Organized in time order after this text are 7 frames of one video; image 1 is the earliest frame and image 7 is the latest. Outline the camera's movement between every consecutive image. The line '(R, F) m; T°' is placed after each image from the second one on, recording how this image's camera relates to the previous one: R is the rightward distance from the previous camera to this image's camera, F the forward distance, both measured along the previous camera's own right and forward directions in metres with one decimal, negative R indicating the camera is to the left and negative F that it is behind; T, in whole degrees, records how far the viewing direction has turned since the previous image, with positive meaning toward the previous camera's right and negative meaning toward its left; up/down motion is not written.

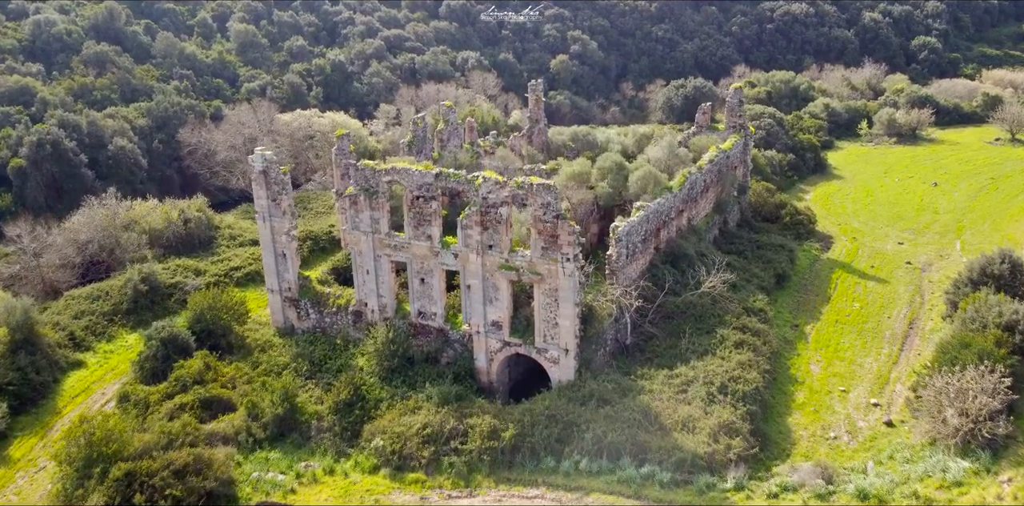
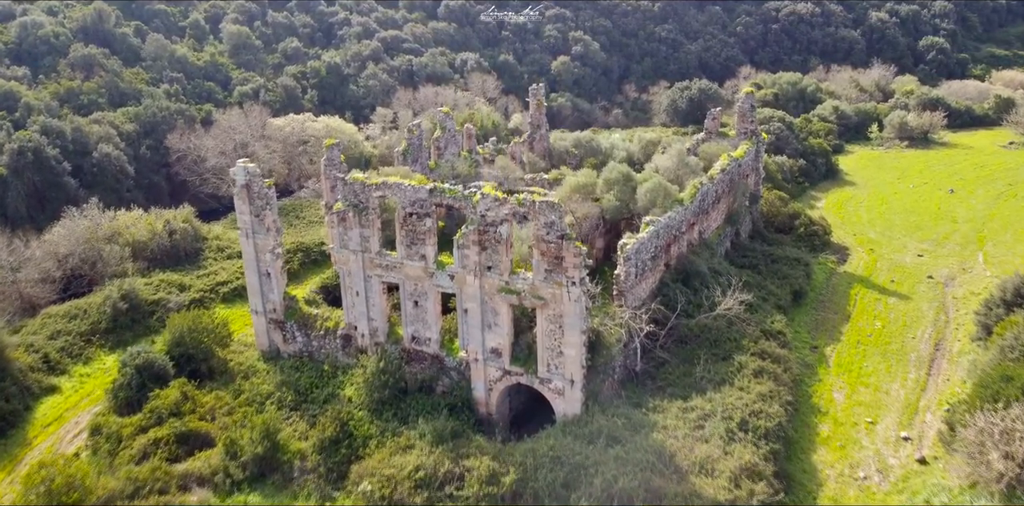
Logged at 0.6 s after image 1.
(0.0, +1.4) m; 0°
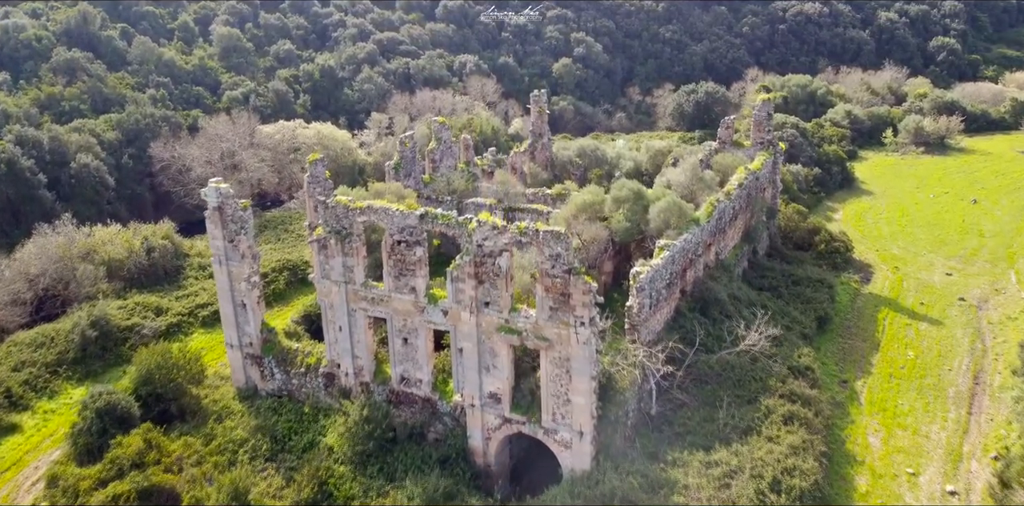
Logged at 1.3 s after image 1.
(0.0, +1.9) m; 0°
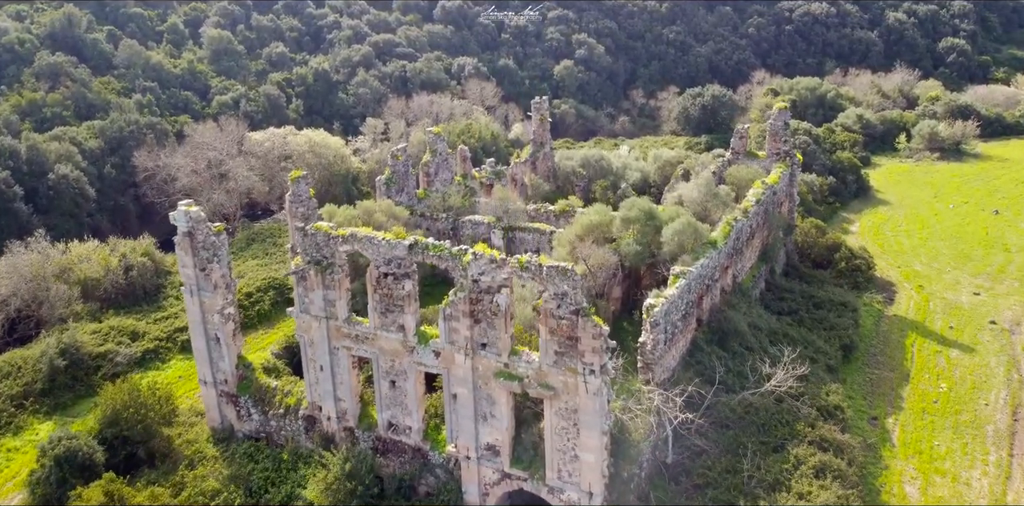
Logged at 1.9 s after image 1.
(0.0, +1.6) m; 0°
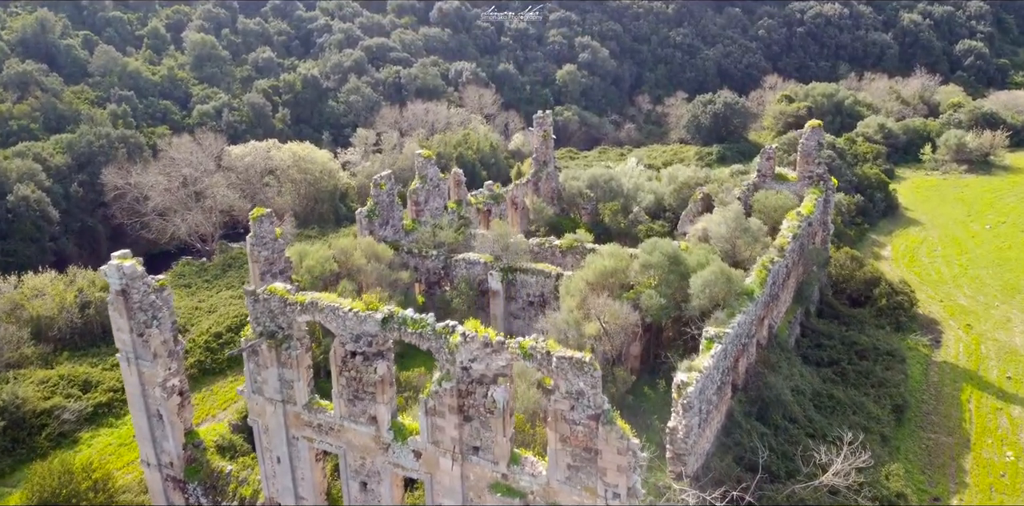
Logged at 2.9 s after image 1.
(0.0, +2.7) m; 0°
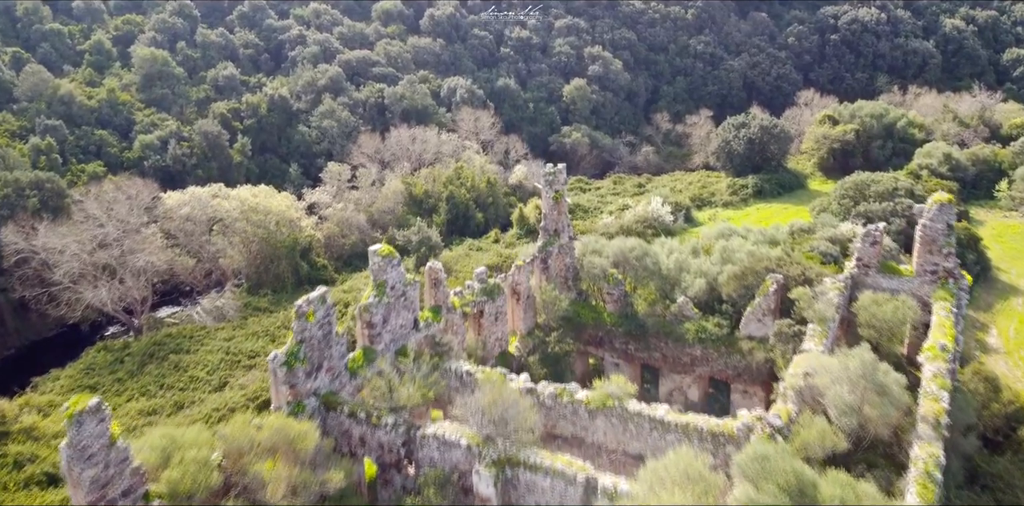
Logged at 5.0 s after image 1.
(0.0, +6.7) m; 0°
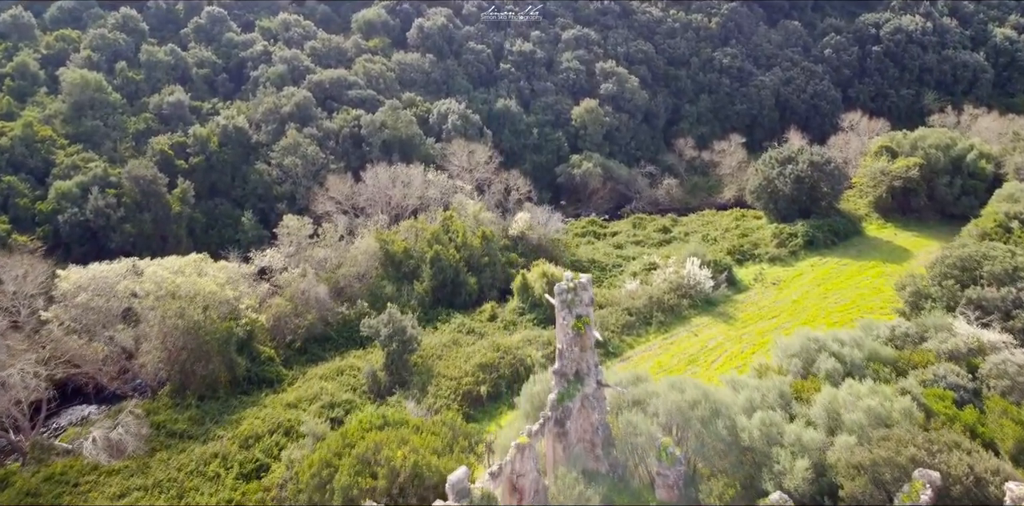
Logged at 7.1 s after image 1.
(0.0, +6.6) m; 0°
